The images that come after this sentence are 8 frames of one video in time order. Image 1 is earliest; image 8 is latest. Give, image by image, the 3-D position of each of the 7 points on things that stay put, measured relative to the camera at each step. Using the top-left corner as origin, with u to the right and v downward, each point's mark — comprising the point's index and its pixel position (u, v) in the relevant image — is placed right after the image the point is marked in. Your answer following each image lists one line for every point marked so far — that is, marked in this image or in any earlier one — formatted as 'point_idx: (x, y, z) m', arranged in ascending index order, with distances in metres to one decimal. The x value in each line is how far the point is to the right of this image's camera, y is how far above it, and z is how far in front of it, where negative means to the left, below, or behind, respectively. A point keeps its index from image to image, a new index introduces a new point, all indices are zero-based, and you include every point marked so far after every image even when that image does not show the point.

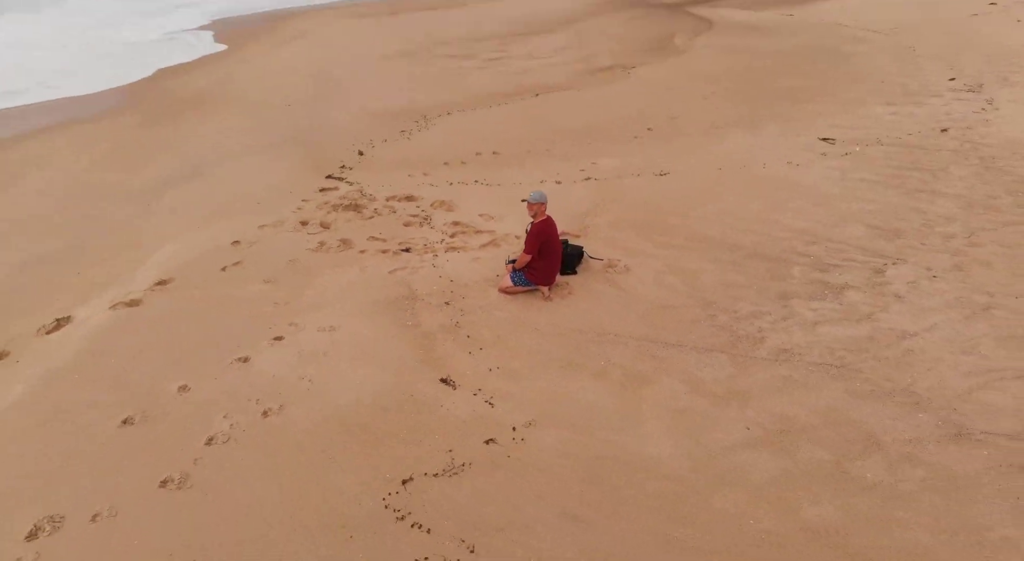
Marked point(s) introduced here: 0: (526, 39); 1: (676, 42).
0: (+0.2, +3.8, +10.7) m
1: (+2.4, +3.5, +9.9) m
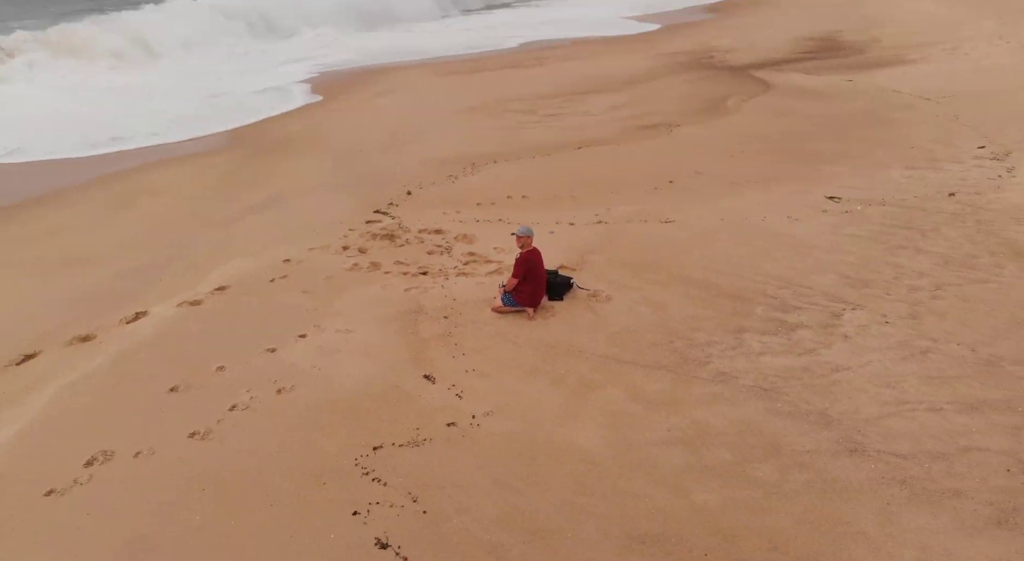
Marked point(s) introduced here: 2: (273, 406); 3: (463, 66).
0: (+1.3, +3.1, +11.5) m
1: (+3.3, +2.7, +10.3) m
2: (-1.2, -0.6, +3.4) m
3: (-1.1, +4.9, +15.8) m
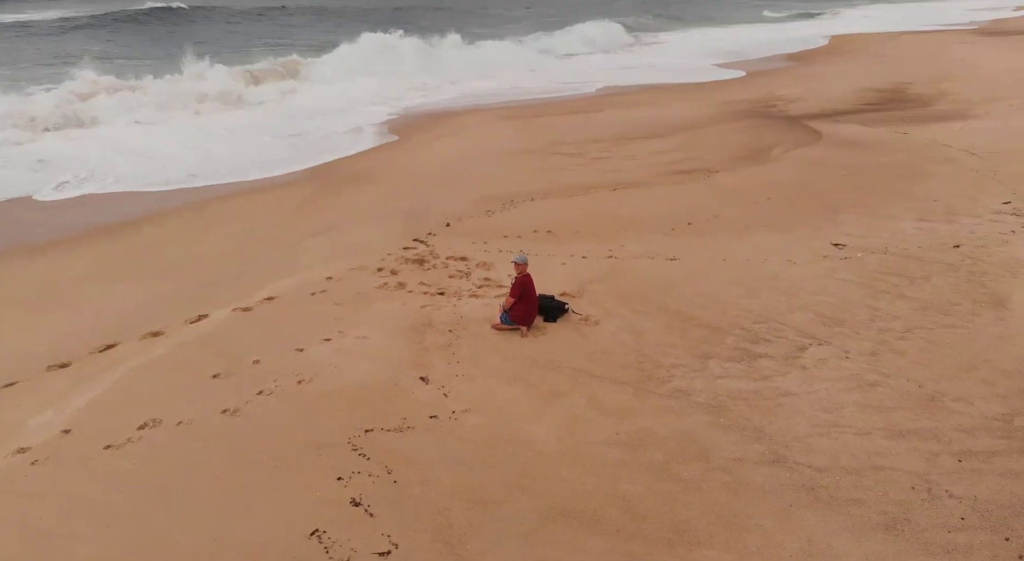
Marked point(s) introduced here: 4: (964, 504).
0: (+2.2, +2.4, +12.0) m
1: (+4.0, +2.0, +10.6) m
2: (-1.3, -0.7, +4.1) m
3: (+0.4, +4.1, +16.6) m
4: (+1.9, -1.0, +3.0) m
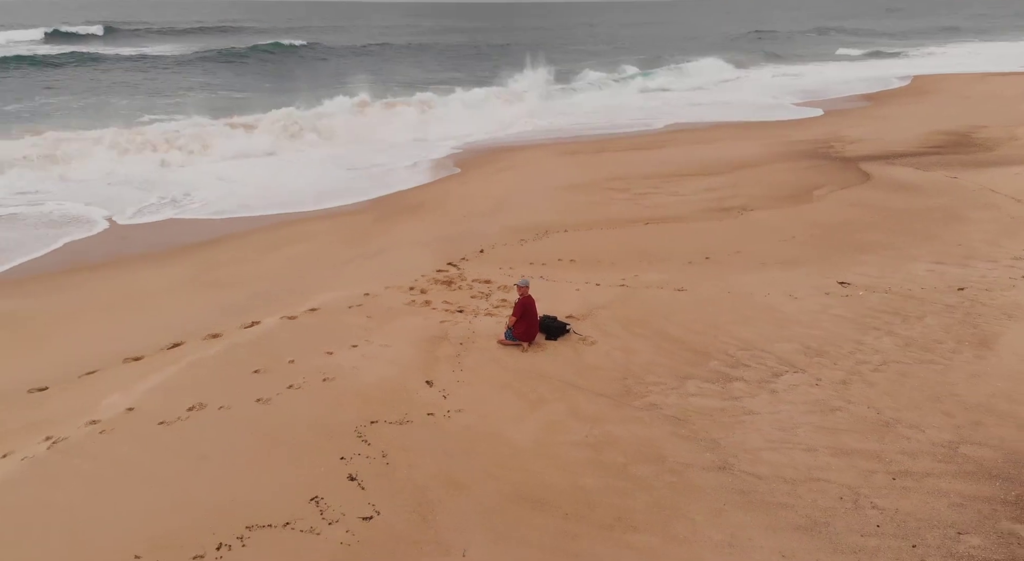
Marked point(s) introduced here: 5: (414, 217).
0: (+3.1, +1.8, +12.3) m
1: (+4.7, +1.4, +10.8) m
2: (-1.3, -0.7, +4.7) m
3: (+1.8, +3.4, +17.2) m
4: (+1.8, -1.1, +3.3) m
5: (-1.5, +1.0, +11.0) m
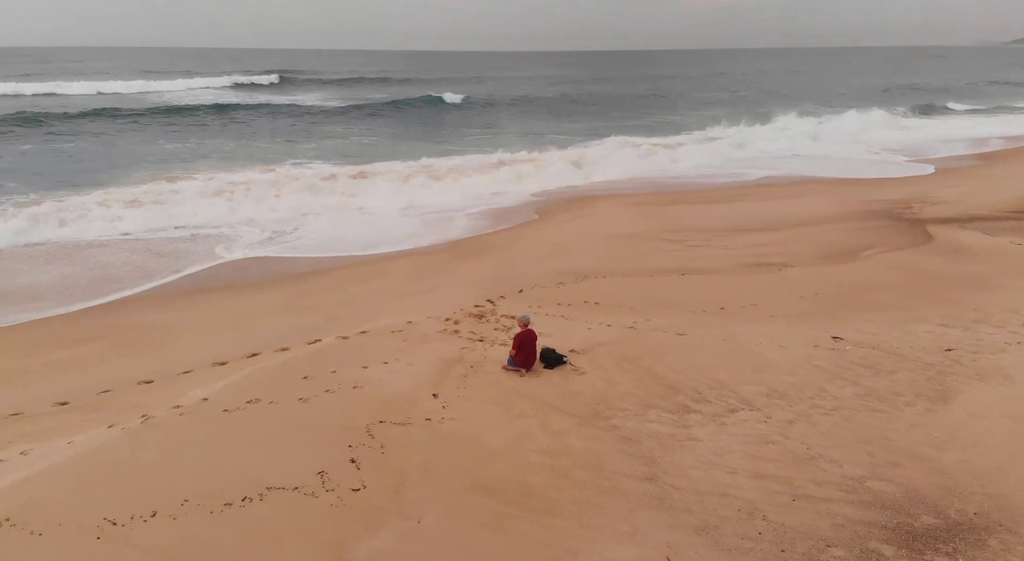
0: (+4.2, +0.9, +12.8) m
1: (+5.6, +0.5, +11.0) m
2: (-1.4, -0.9, +5.7) m
3: (+3.8, +2.2, +17.9) m
4: (+1.4, -1.4, +3.9) m
5: (-0.6, +0.4, +12.1) m
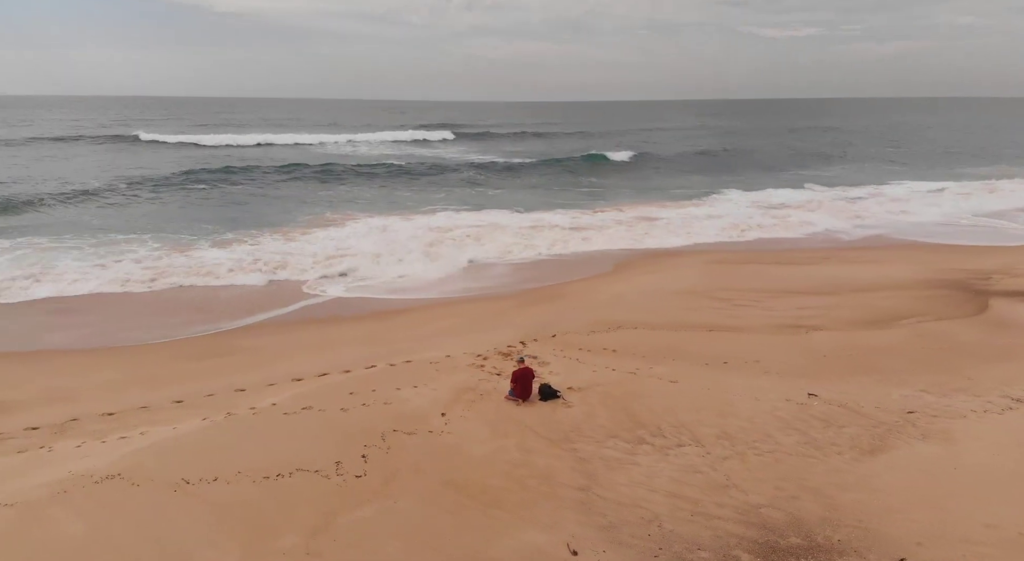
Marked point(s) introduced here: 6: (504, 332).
0: (+5.4, -0.3, +13.3) m
1: (+6.5, -0.6, +11.2) m
2: (-1.4, -1.3, +7.2) m
3: (+5.9, +0.6, +18.4) m
4: (+1.0, -1.8, +4.8) m
5: (+0.5, -0.5, +13.4) m
6: (-0.2, -0.8, +10.6) m
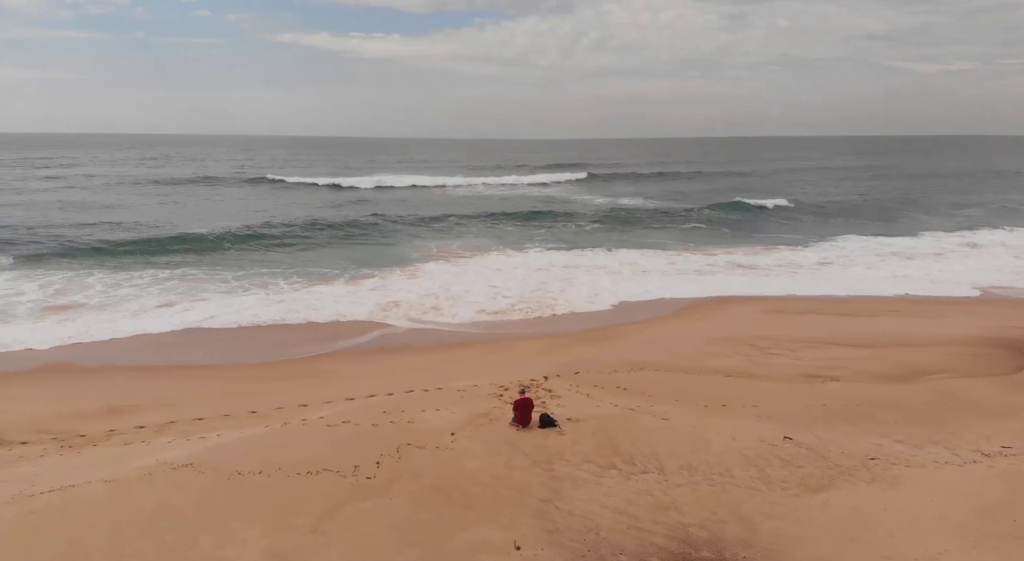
0: (+6.3, -1.3, +13.5) m
1: (+7.0, -1.5, +11.3) m
2: (-1.4, -1.8, +8.4) m
3: (+7.6, -0.7, +18.6) m
4: (+0.7, -2.1, +5.8) m
5: (+1.5, -1.3, +14.3) m
6: (+0.4, -1.5, +11.7) m
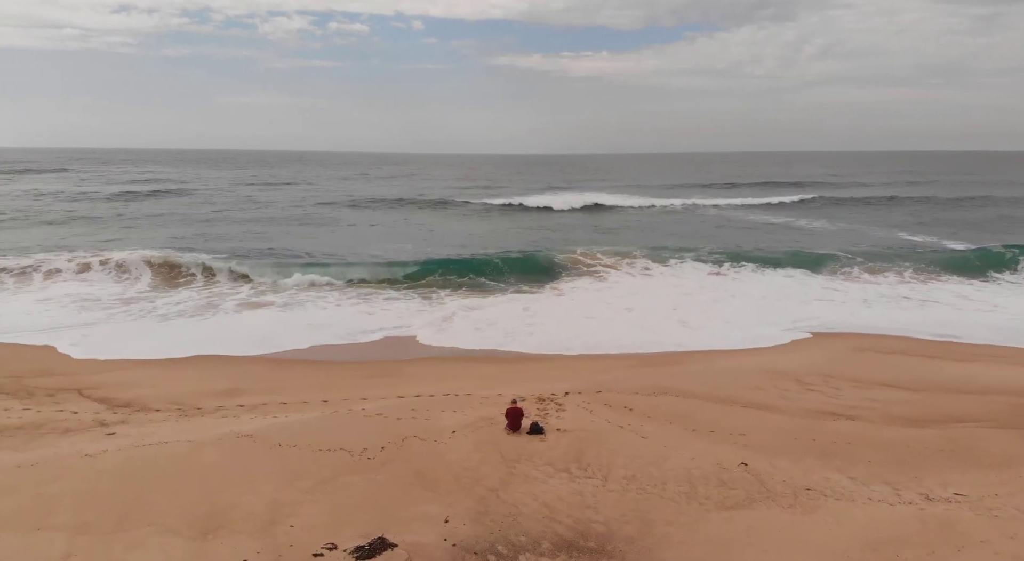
0: (+7.3, -2.0, +13.2) m
1: (+7.5, -2.3, +10.9) m
2: (-1.4, -2.0, +10.1) m
3: (+9.7, -1.6, +17.9) m
4: (0.0, -2.4, +7.0) m
5: (+2.8, -1.9, +15.1) m
6: (+1.1, -1.9, +12.8) m
